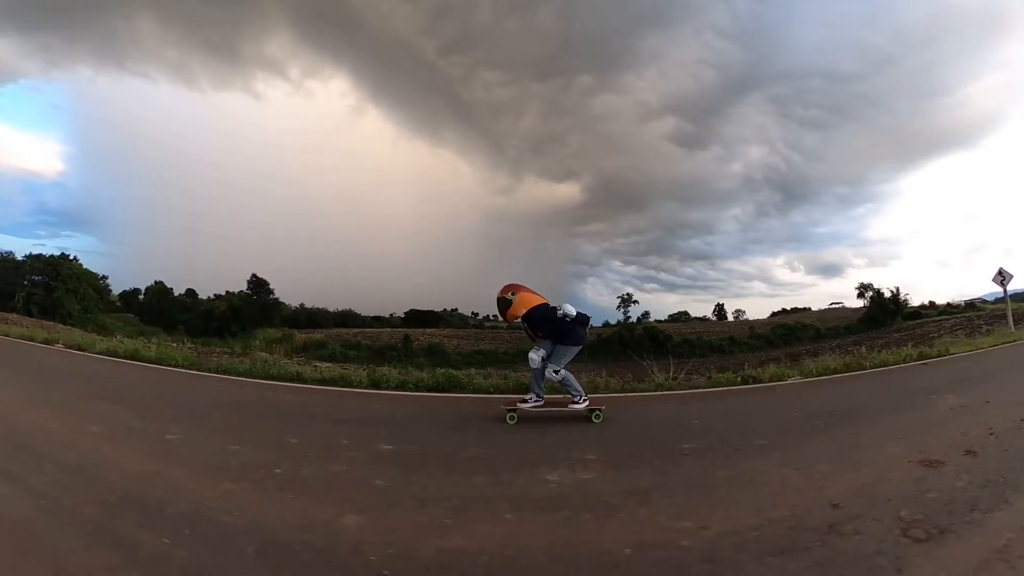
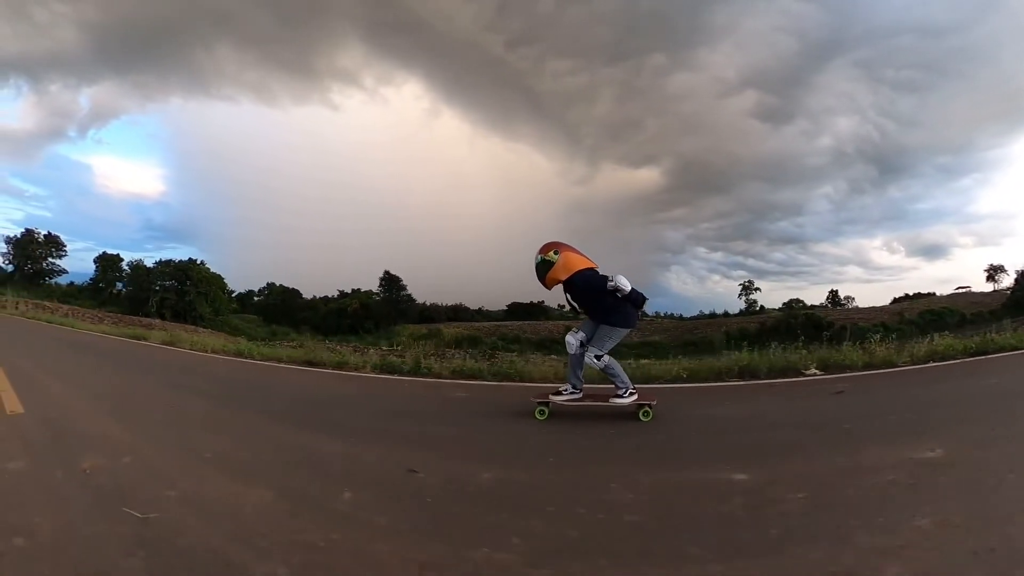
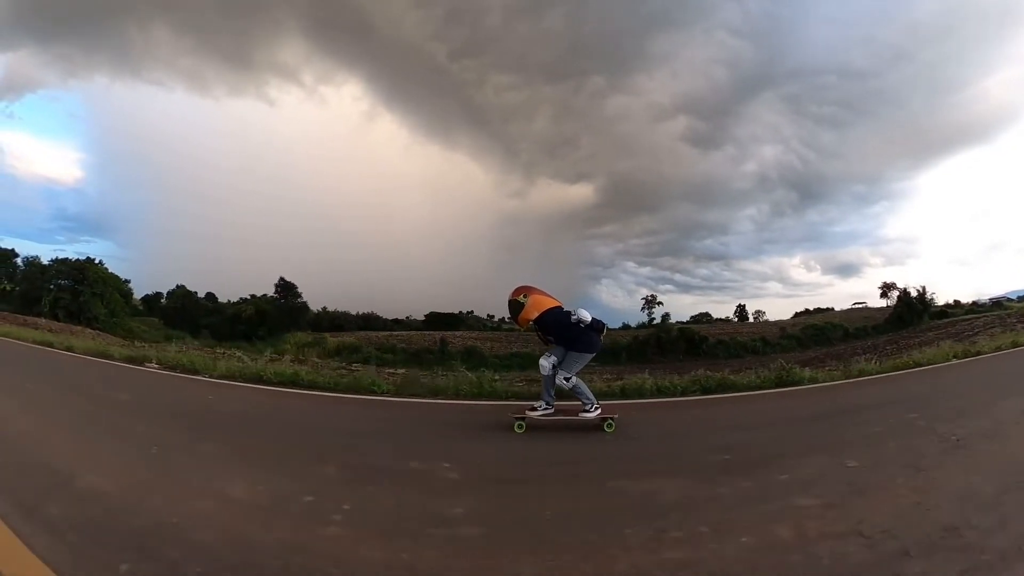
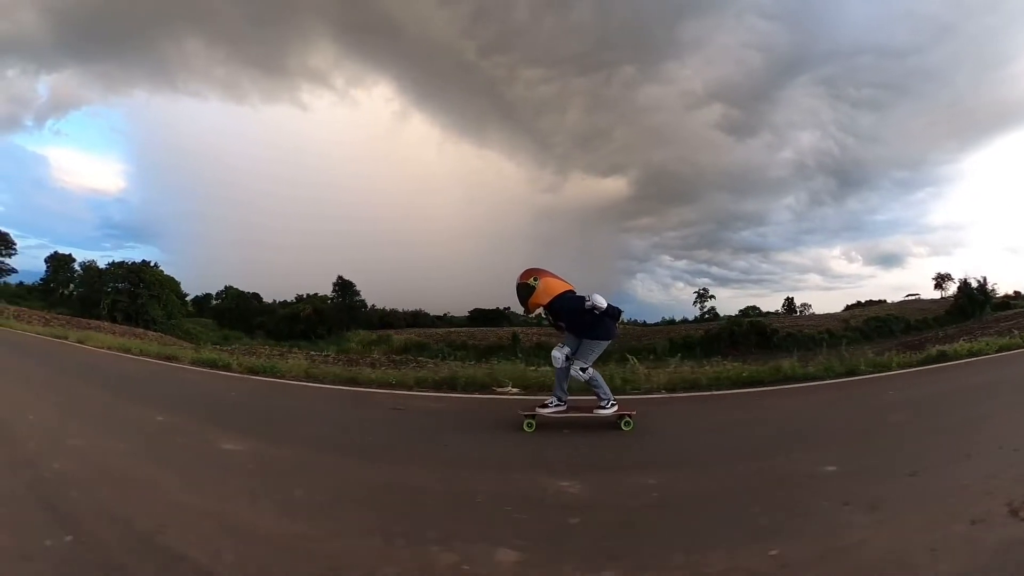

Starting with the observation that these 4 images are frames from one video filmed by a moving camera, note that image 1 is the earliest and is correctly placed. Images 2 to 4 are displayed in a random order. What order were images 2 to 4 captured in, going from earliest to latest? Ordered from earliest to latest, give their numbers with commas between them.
3, 4, 2
